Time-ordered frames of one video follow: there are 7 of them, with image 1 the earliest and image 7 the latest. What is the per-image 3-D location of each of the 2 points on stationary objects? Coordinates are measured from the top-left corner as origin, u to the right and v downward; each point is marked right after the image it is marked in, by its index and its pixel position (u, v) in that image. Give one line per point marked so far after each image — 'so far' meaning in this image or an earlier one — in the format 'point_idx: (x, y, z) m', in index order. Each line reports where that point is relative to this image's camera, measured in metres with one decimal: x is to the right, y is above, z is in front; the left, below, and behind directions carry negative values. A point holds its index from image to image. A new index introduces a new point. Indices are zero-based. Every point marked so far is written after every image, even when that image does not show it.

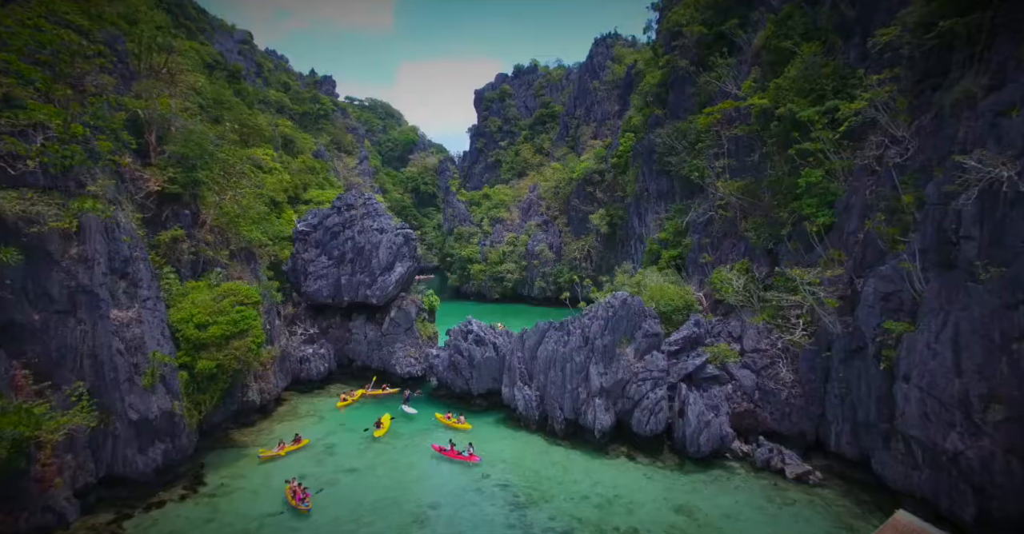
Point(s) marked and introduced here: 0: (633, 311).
0: (+3.6, -1.4, +14.5) m
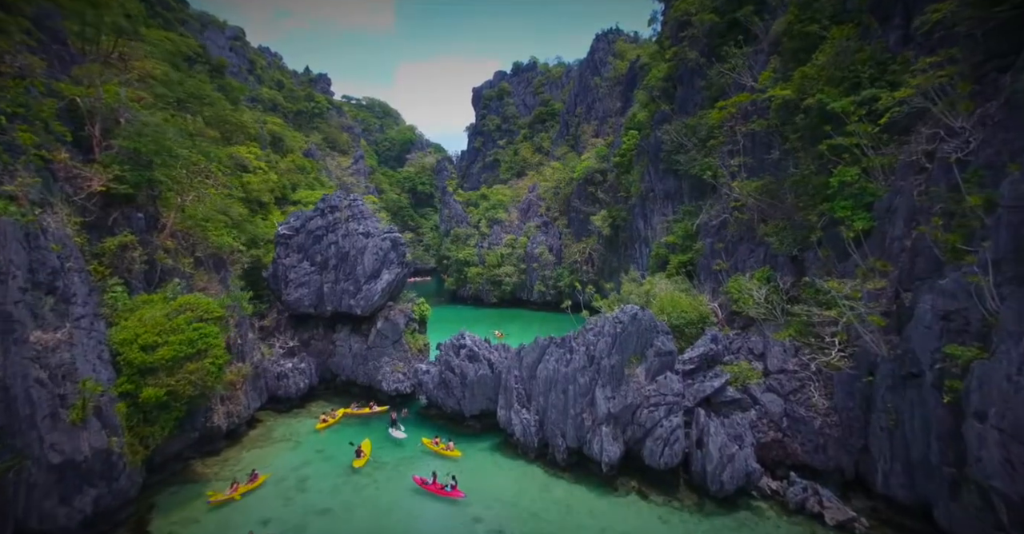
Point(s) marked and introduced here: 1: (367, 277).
0: (+3.5, -1.7, +12.9) m
1: (-5.7, -0.5, +18.6) m
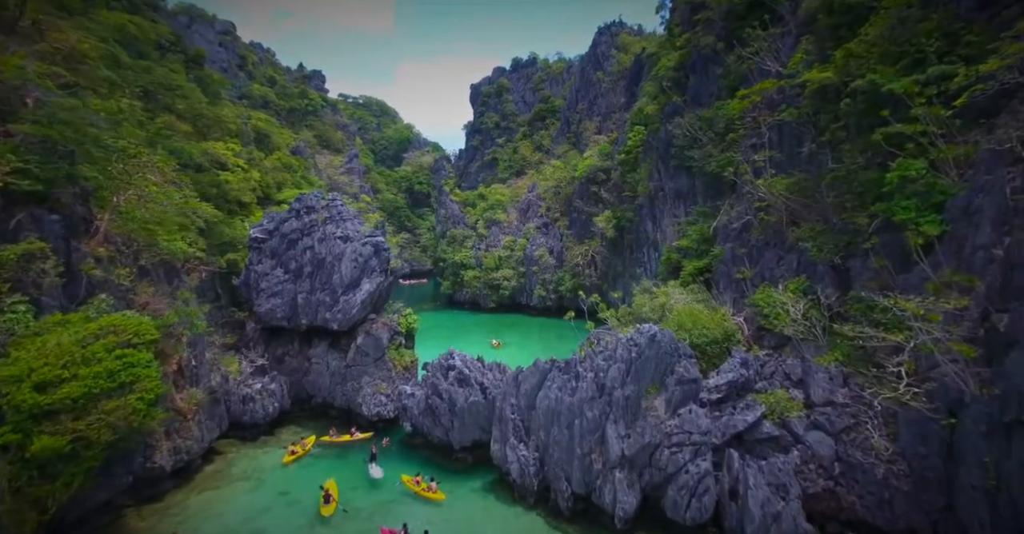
0: (+3.4, -1.9, +10.9) m
1: (-5.8, -0.7, +16.6) m
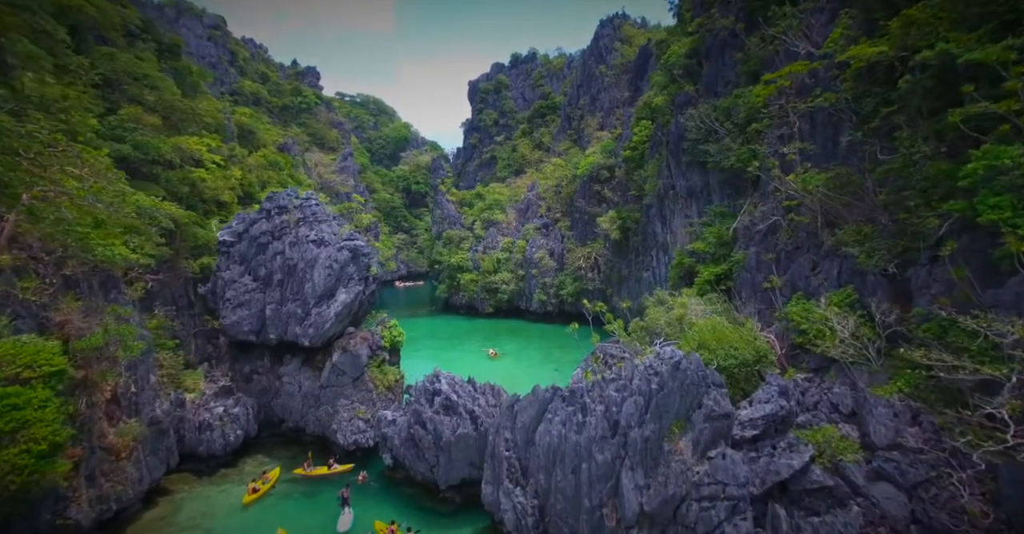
0: (+3.3, -2.1, +9.0) m
1: (-5.9, -0.9, +14.7) m
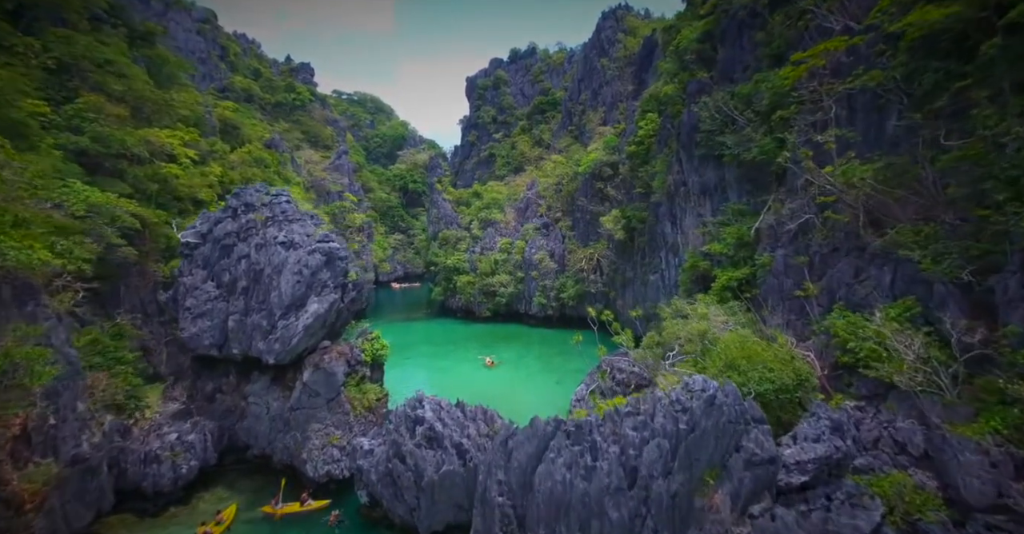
0: (+3.2, -2.3, +7.2) m
1: (-6.0, -1.1, +12.9) m
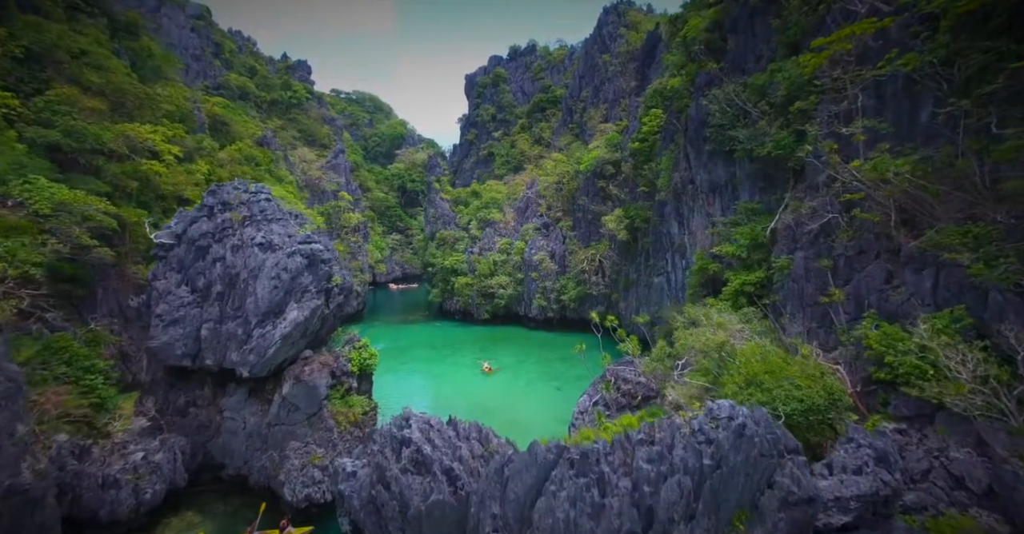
0: (+3.1, -2.4, +6.2) m
1: (-6.1, -1.2, +11.9) m
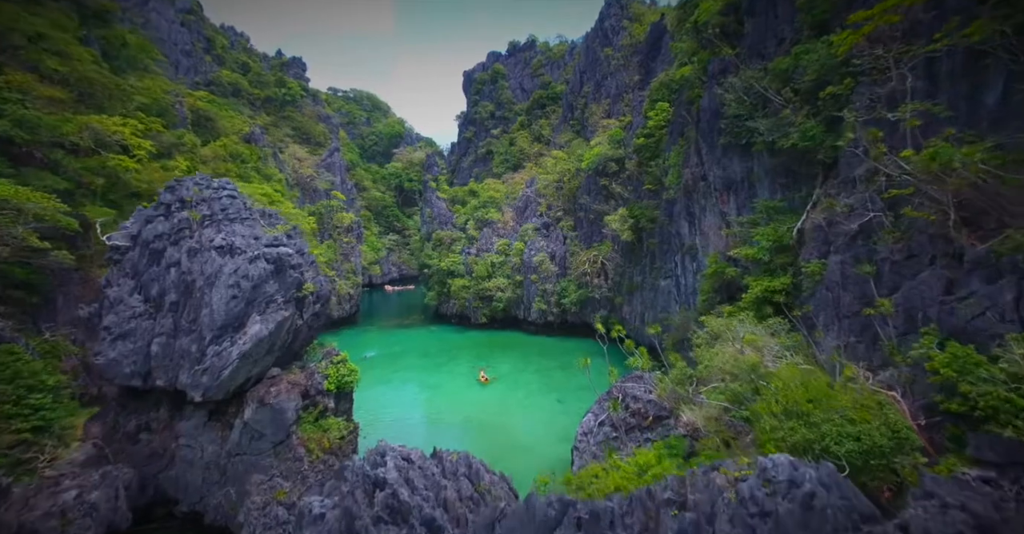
0: (+3.0, -2.5, +4.7) m
1: (-6.2, -1.3, +10.4) m
